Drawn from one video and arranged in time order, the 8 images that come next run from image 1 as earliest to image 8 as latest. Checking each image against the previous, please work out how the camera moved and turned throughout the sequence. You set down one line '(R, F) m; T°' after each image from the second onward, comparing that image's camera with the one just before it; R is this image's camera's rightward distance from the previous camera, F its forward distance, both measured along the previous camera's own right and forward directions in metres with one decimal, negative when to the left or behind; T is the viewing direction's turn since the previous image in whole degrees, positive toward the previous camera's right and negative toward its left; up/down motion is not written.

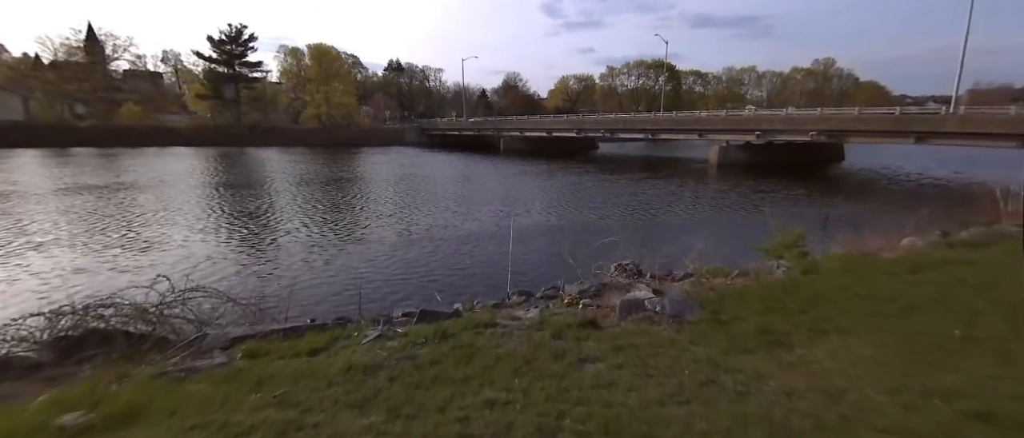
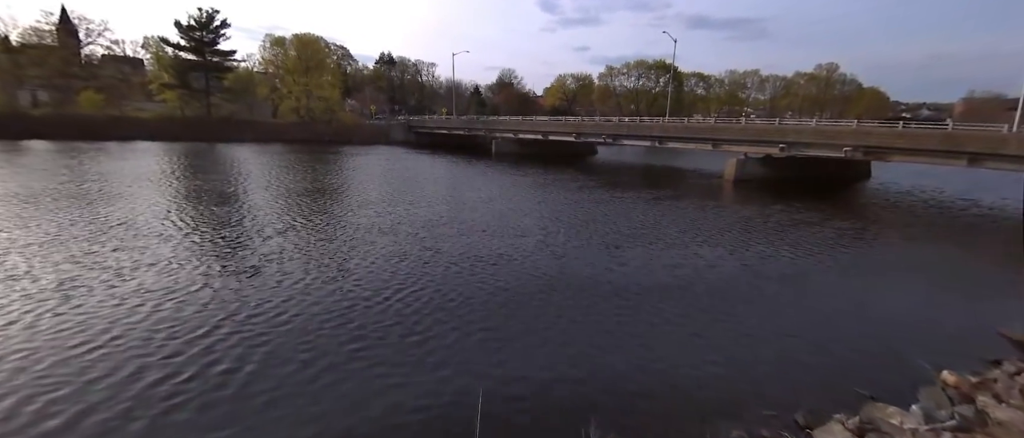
(+0.1, +4.4) m; +1°
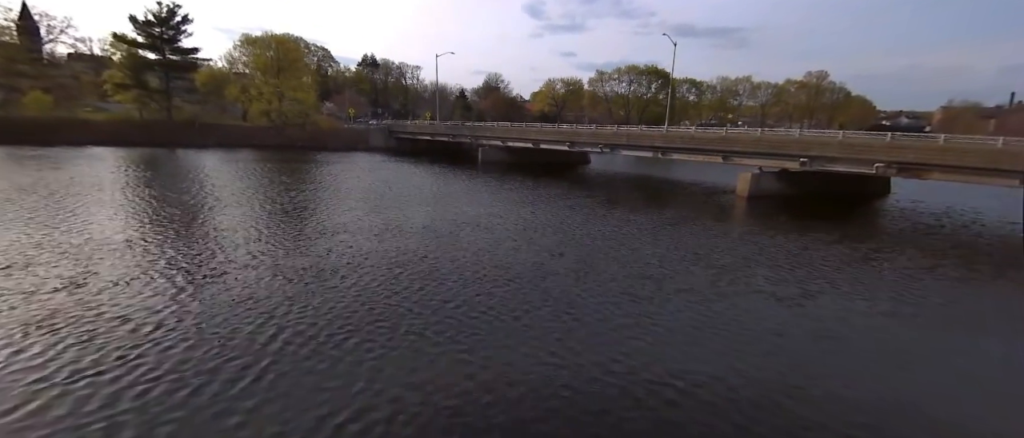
(-0.2, +3.9) m; +2°
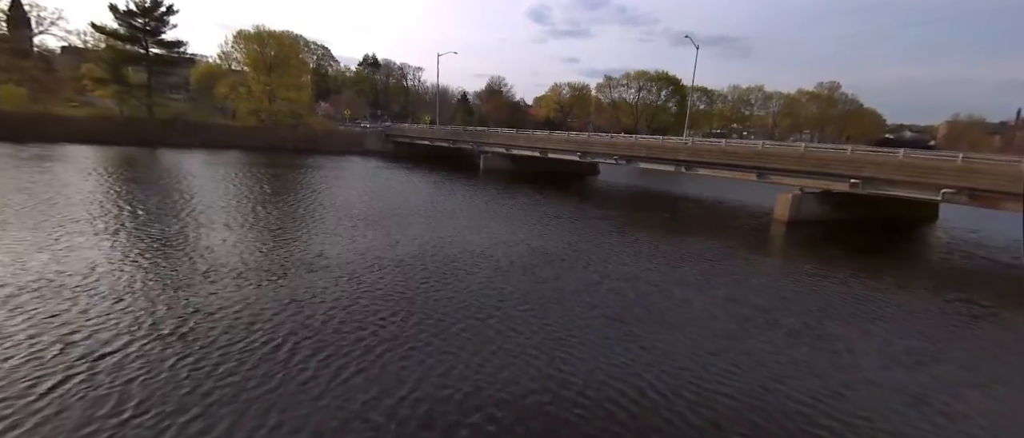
(-0.5, +3.6) m; 0°
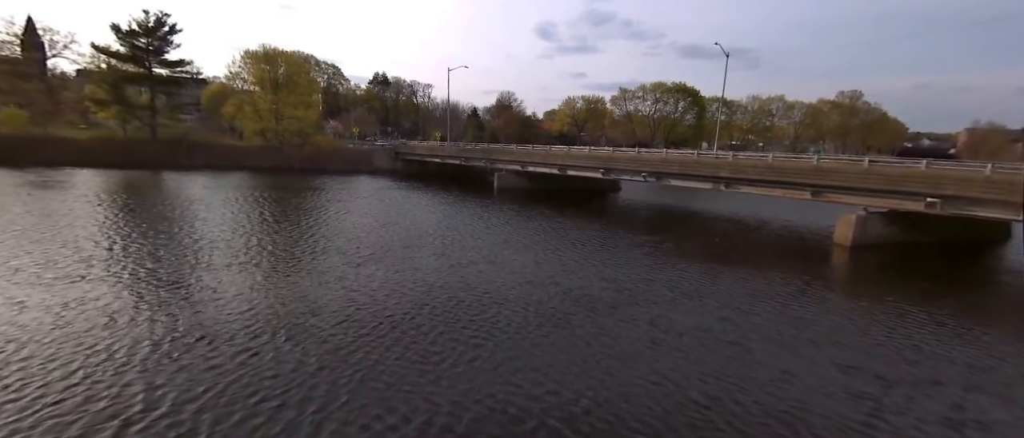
(-0.7, +2.9) m; -1°
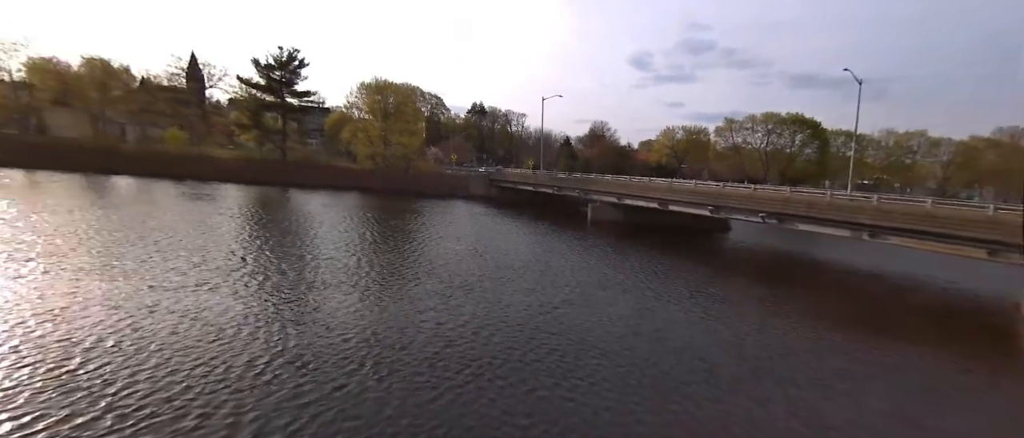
(-0.6, +1.2) m; -11°
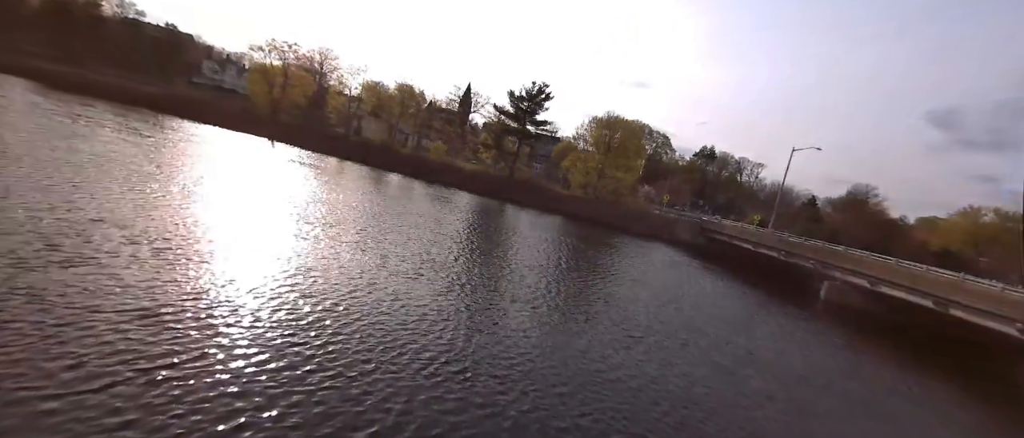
(+0.8, +2.3) m; -25°
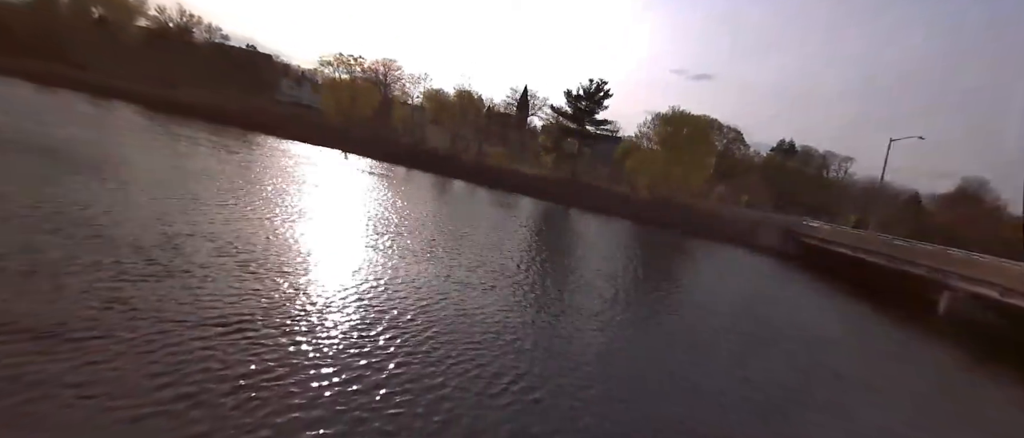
(-0.6, +1.2) m; -7°
